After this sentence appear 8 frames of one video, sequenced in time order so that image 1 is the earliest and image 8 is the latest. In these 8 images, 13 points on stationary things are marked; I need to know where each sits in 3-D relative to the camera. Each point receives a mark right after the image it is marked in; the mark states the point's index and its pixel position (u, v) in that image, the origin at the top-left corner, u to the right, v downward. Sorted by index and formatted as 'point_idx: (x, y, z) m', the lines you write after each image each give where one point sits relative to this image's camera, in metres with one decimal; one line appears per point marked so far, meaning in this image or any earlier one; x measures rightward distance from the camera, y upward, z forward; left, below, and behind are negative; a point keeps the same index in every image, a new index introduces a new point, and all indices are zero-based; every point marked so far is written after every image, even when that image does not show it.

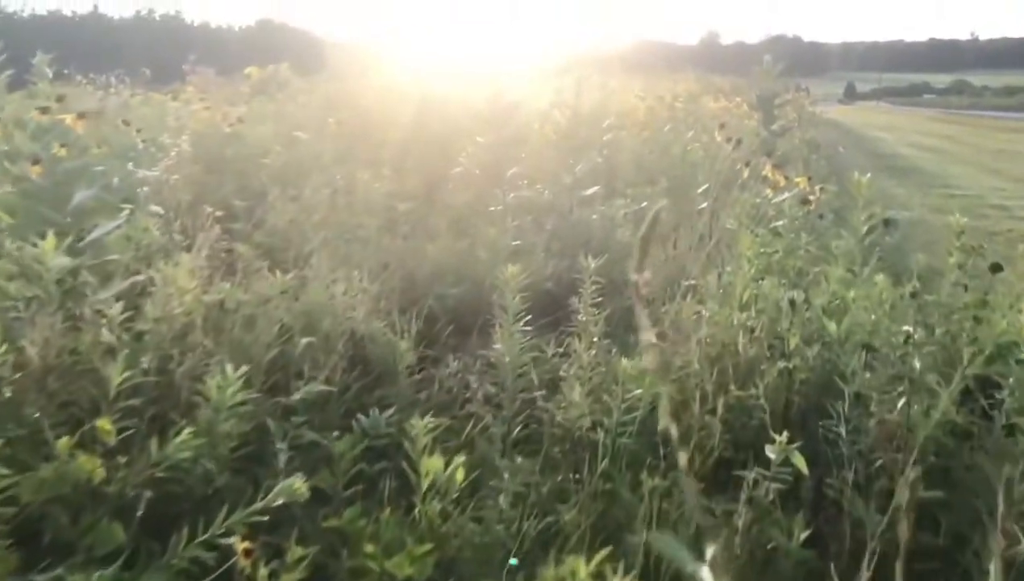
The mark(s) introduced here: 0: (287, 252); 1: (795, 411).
0: (-1.0, +0.2, +3.6) m
1: (+0.8, -0.3, +2.3) m
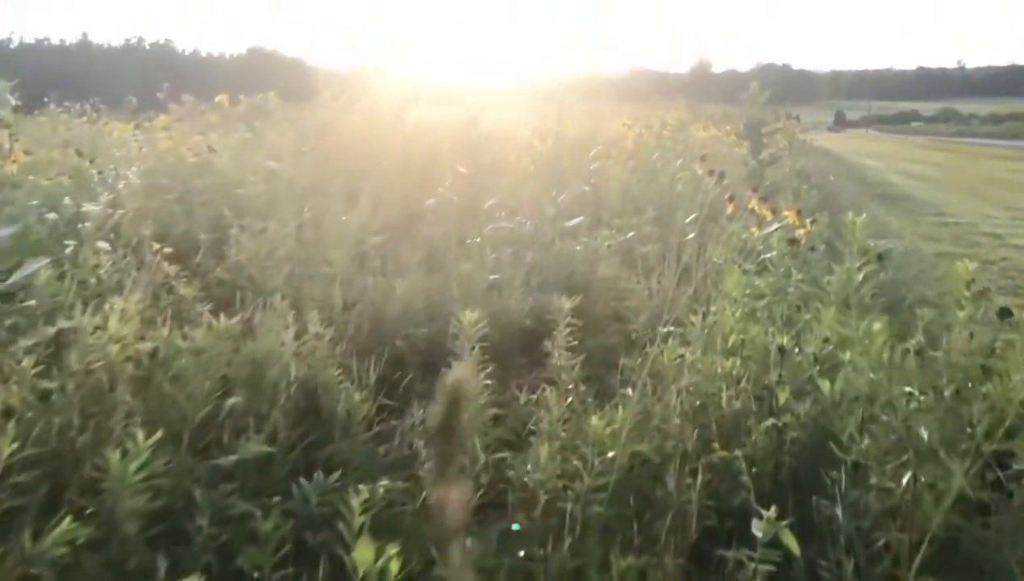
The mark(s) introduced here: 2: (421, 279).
0: (-1.1, 0.0, +3.4) m
1: (+0.7, -0.5, +2.1) m
2: (-0.4, 0.0, +3.6) m
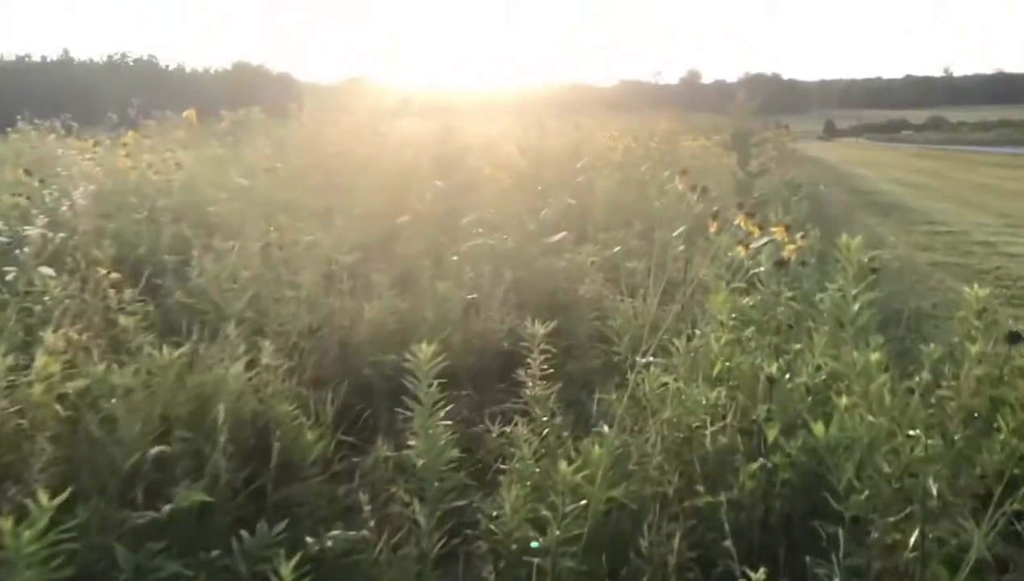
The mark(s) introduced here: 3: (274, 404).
0: (-1.2, -0.1, +3.2) m
1: (+0.6, -0.5, +1.9) m
2: (-0.5, 0.0, +3.4) m
3: (-0.6, -0.3, +2.2) m
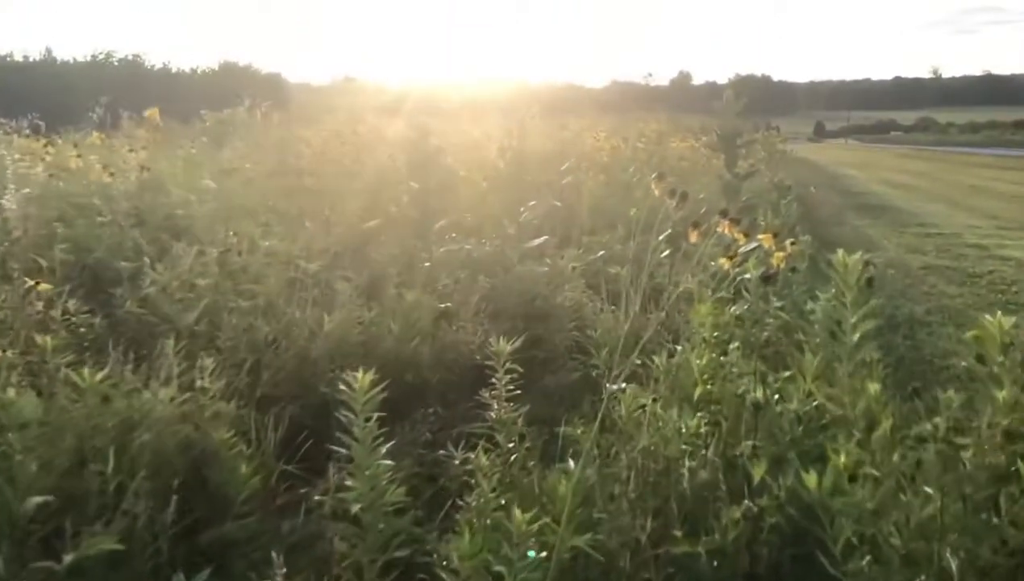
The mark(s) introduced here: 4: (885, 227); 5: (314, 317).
0: (-1.3, -0.1, +3.0) m
1: (+0.5, -0.5, +1.7) m
2: (-0.6, -0.1, +3.2) m
3: (-0.7, -0.3, +2.0) m
4: (+2.8, +0.5, +6.0) m
5: (-0.8, -0.1, +3.1) m
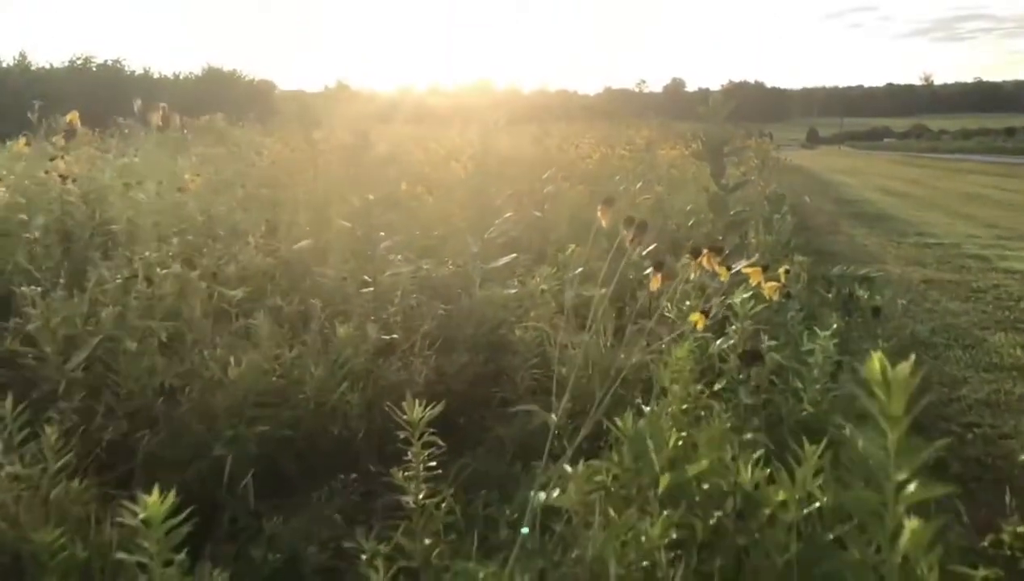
0: (-1.5, -0.2, +2.5) m
1: (+0.4, -0.7, +1.2) m
2: (-0.8, -0.2, +2.8) m
3: (-0.9, -0.4, +1.5) m
4: (+2.6, +0.4, +5.6) m
5: (-0.9, -0.2, +2.6) m
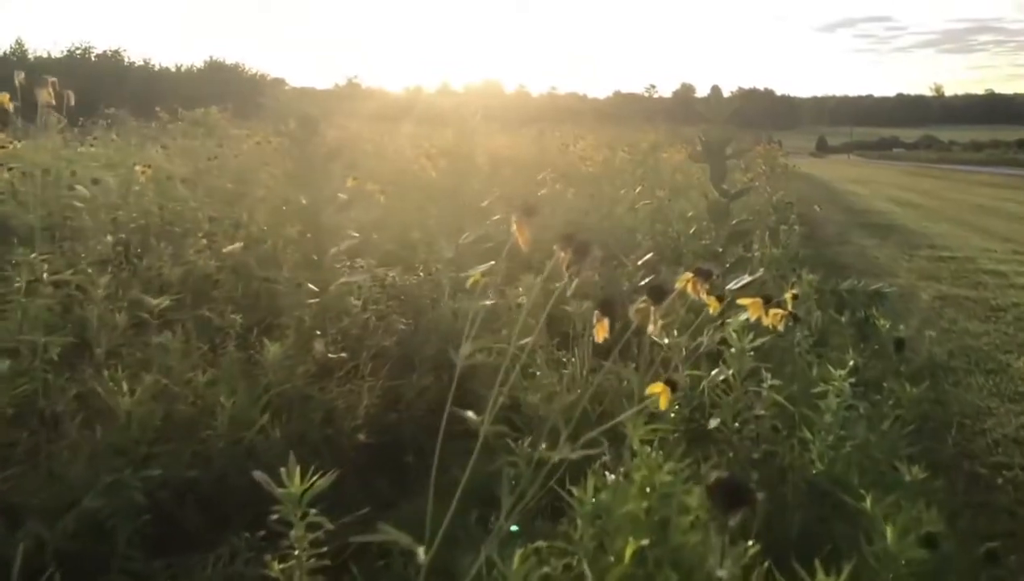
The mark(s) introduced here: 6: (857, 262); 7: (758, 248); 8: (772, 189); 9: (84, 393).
0: (-1.6, -0.3, +2.1) m
1: (+0.2, -0.7, +0.8) m
2: (-0.9, -0.2, +2.3) m
3: (-1.0, -0.5, +1.1) m
4: (+2.5, +0.2, +5.2) m
5: (-1.0, -0.2, +2.2) m
6: (+2.2, +0.2, +5.1) m
7: (+1.2, +0.2, +4.0) m
8: (+2.1, +0.8, +6.7) m
9: (-1.1, -0.3, +2.1) m
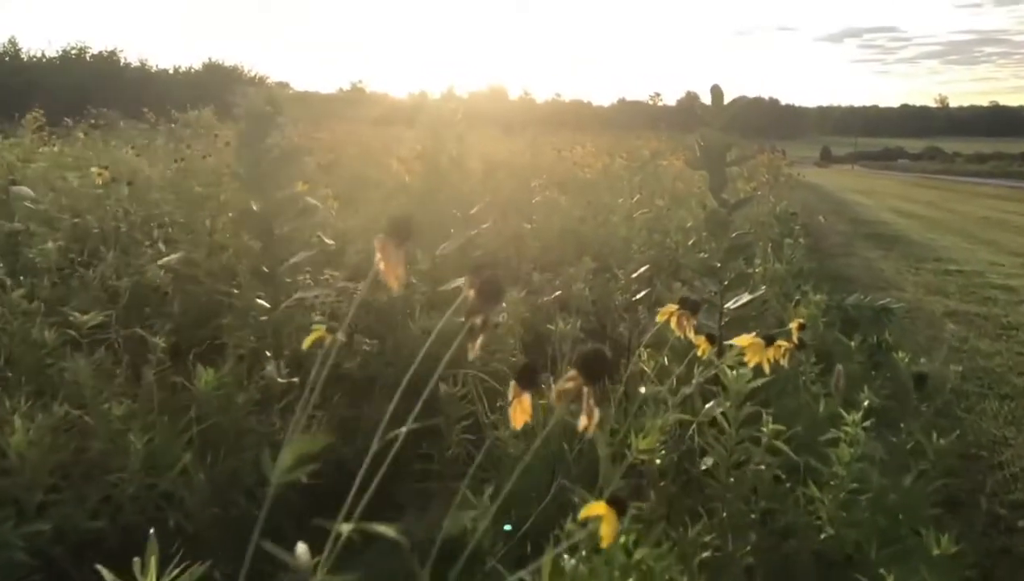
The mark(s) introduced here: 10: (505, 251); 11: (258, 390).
0: (-1.7, -0.3, +1.8) m
1: (+0.1, -0.8, +0.5) m
2: (-1.0, -0.3, +2.0) m
3: (-1.1, -0.5, +0.8) m
4: (+2.4, +0.1, +4.9) m
5: (-1.1, -0.3, +1.9) m
6: (+2.1, +0.1, +4.8) m
7: (+1.1, +0.1, +3.8) m
8: (+2.1, +0.7, +6.4) m
9: (-1.2, -0.3, +1.8) m
10: (0.0, +0.2, +5.0) m
11: (-0.7, -0.3, +2.3) m
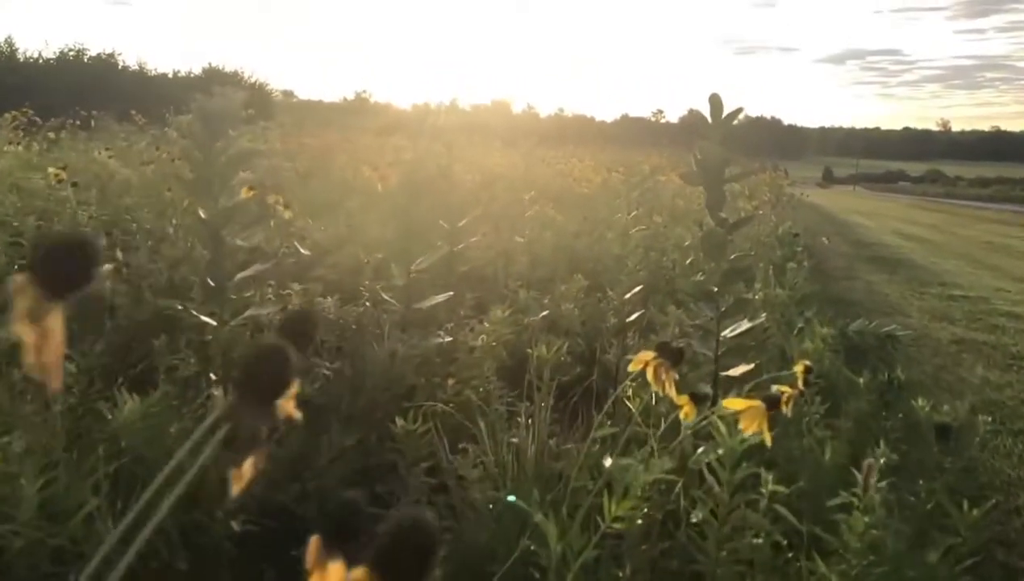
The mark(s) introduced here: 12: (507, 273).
0: (-1.8, -0.3, +1.6) m
1: (0.0, -0.8, +0.2) m
2: (-1.1, -0.3, +1.8) m
3: (-1.2, -0.5, +0.5) m
4: (+2.3, 0.0, +4.6) m
5: (-1.2, -0.3, +1.7) m
6: (+2.0, -0.1, +4.6) m
7: (+1.1, 0.0, +3.5) m
8: (+2.0, +0.5, +6.2) m
9: (-1.3, -0.3, +1.6) m
10: (-0.1, +0.1, +4.7) m
11: (-0.8, -0.3, +2.1) m
12: (0.0, +0.1, +4.8) m
